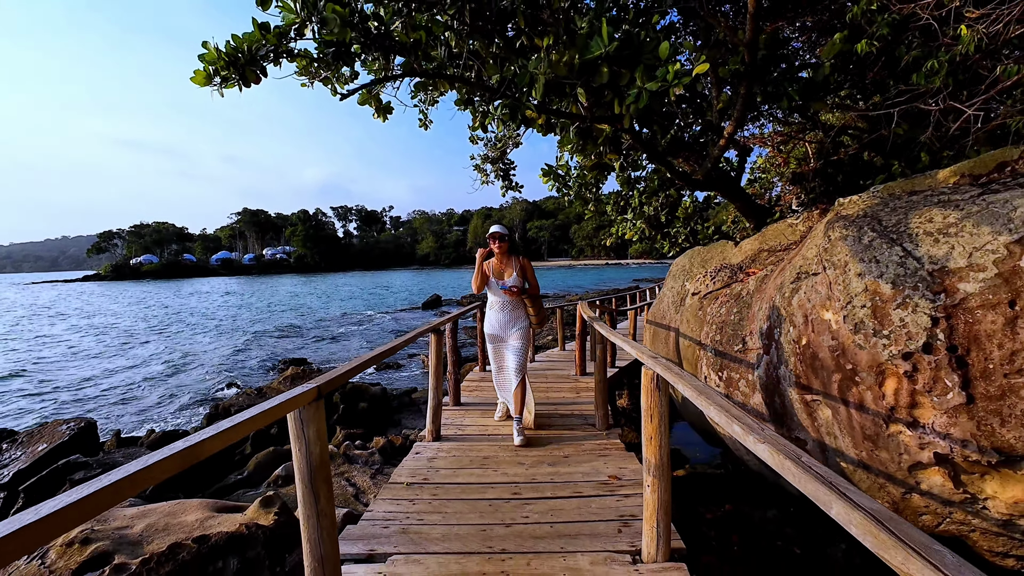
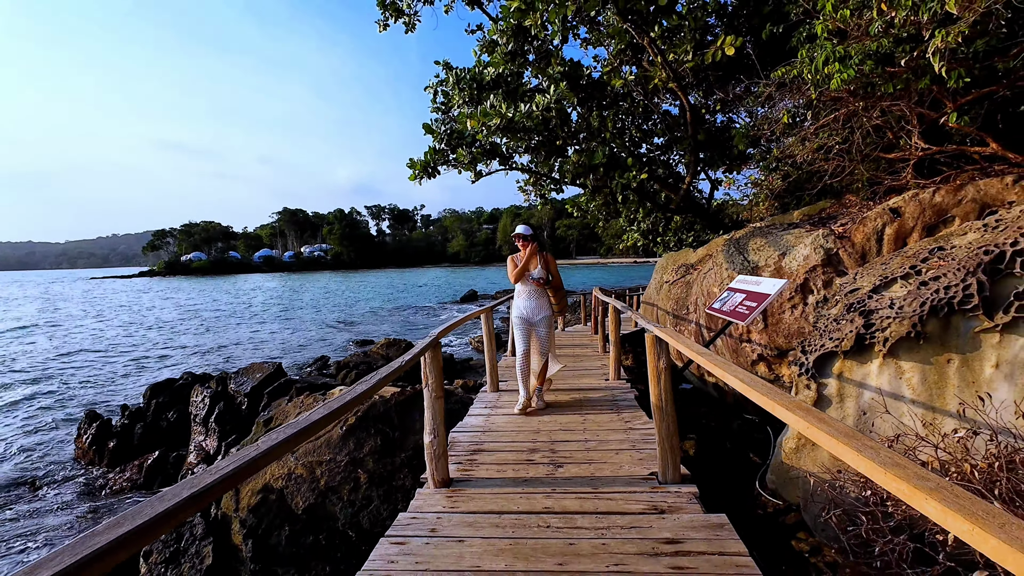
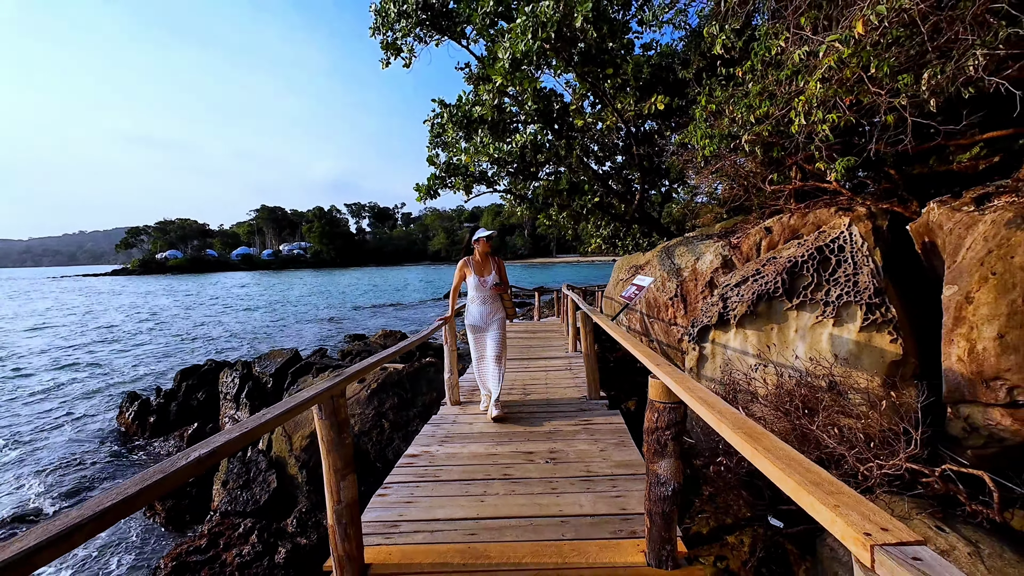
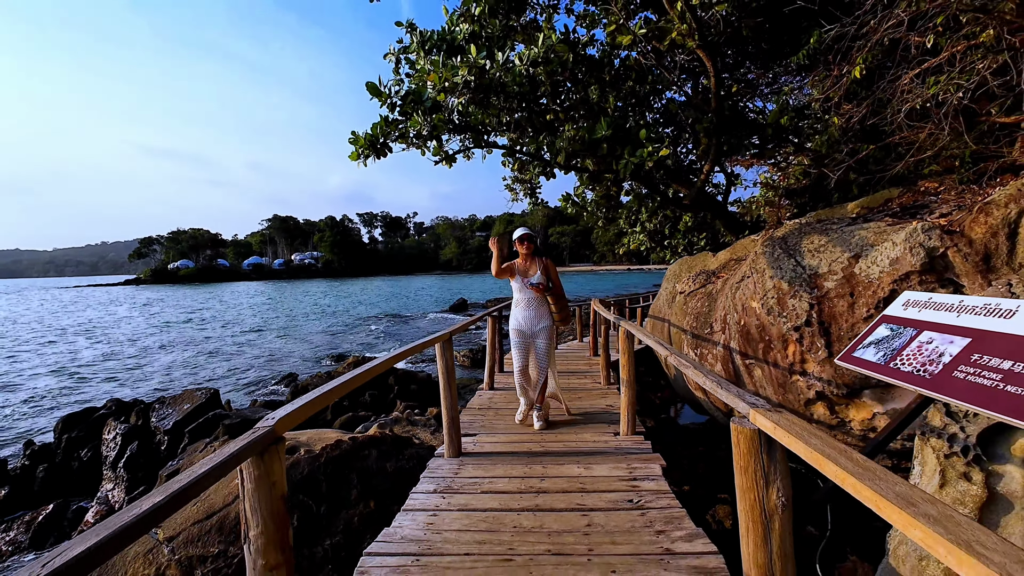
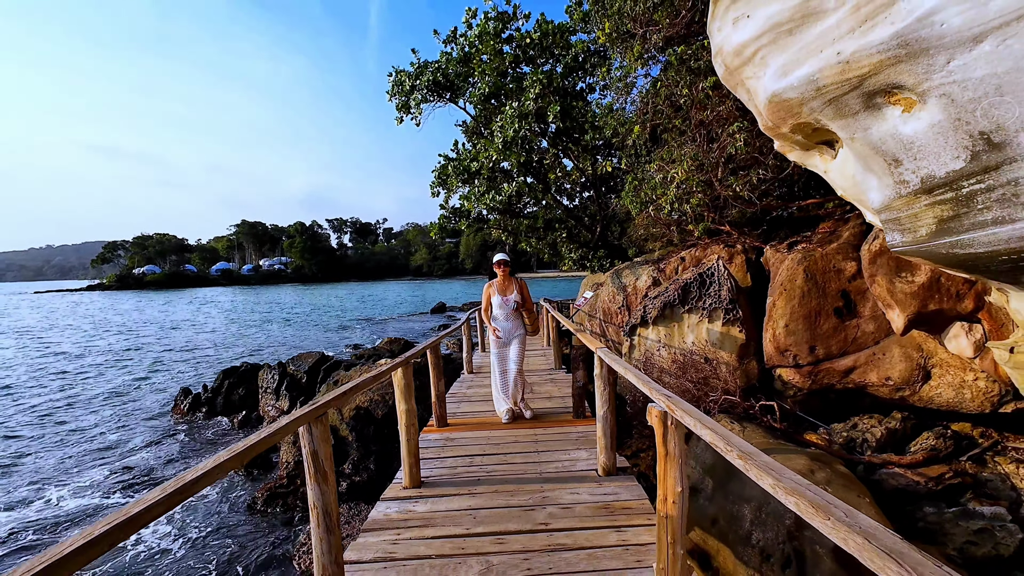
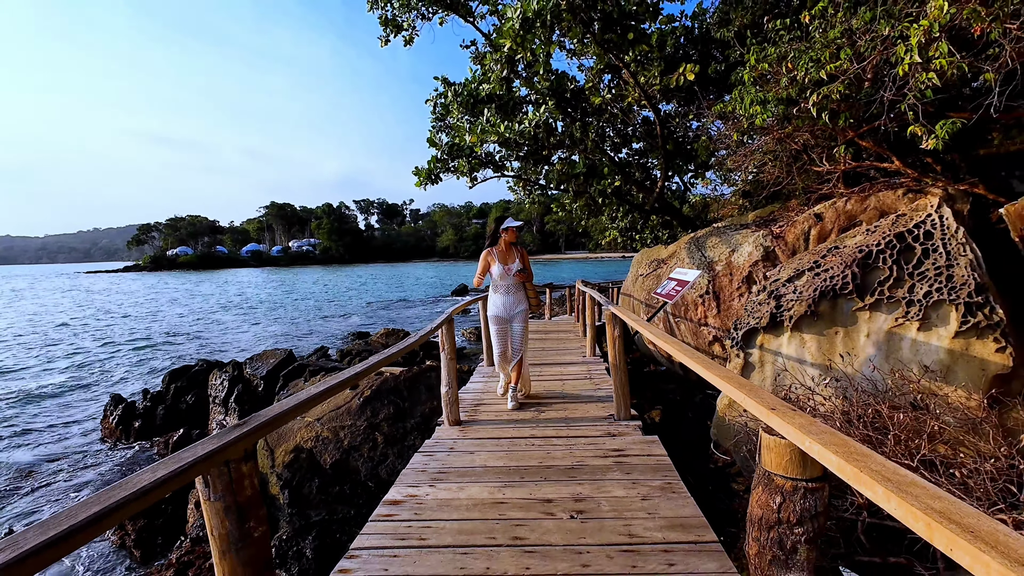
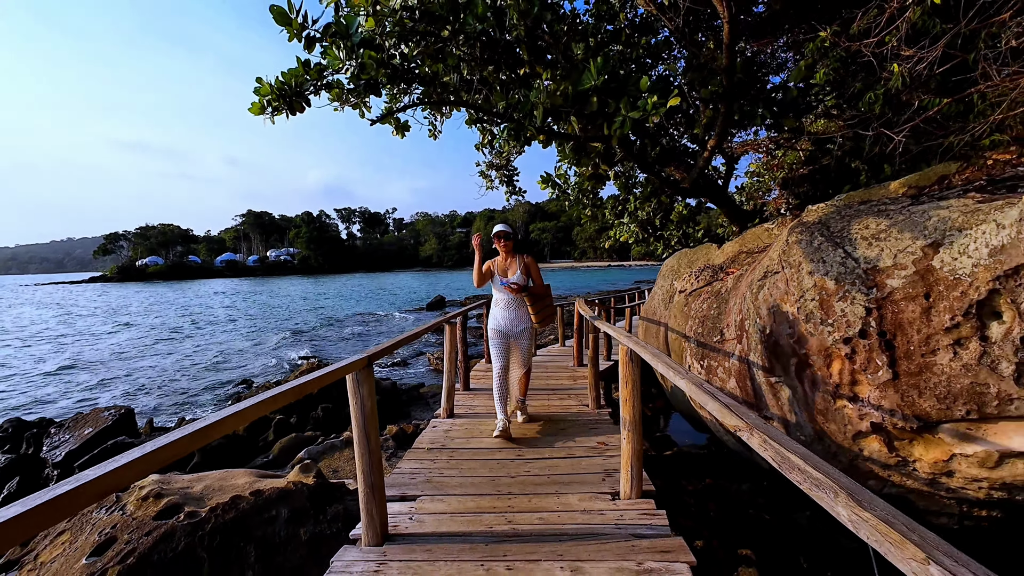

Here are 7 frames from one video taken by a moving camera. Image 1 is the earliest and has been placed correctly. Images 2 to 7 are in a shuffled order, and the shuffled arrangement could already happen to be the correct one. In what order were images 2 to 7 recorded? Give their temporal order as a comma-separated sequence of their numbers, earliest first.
7, 4, 2, 6, 3, 5
